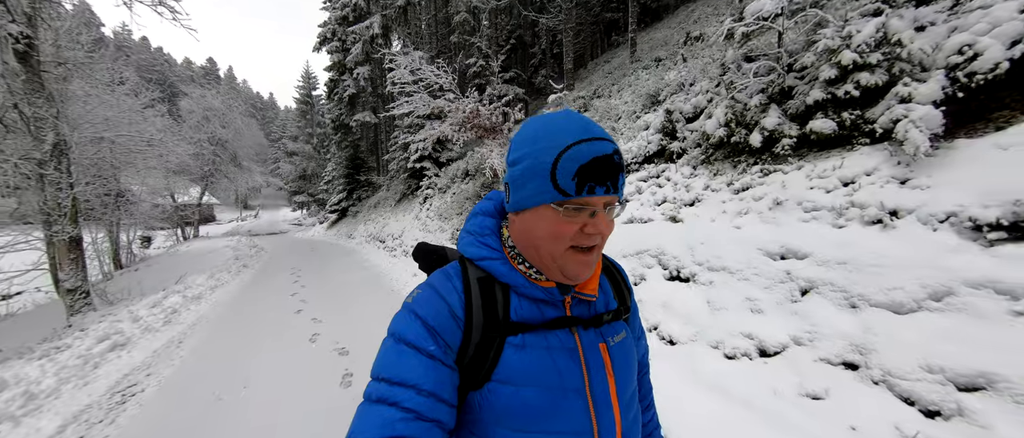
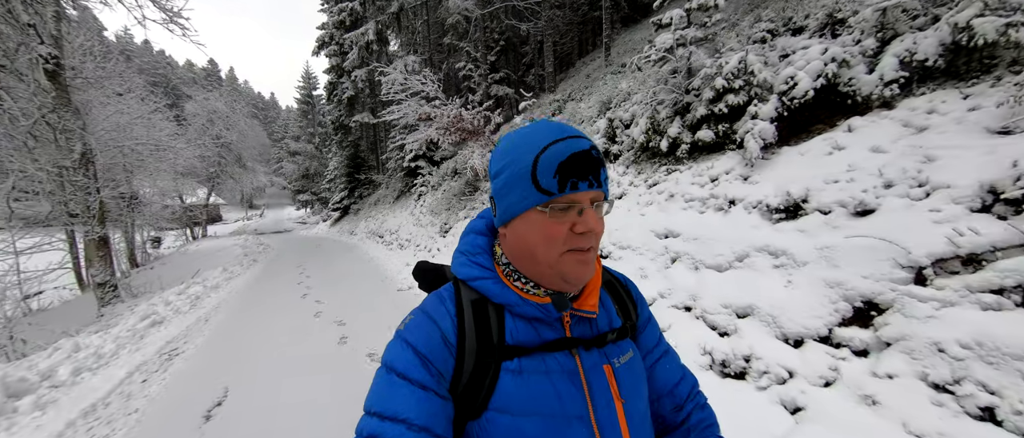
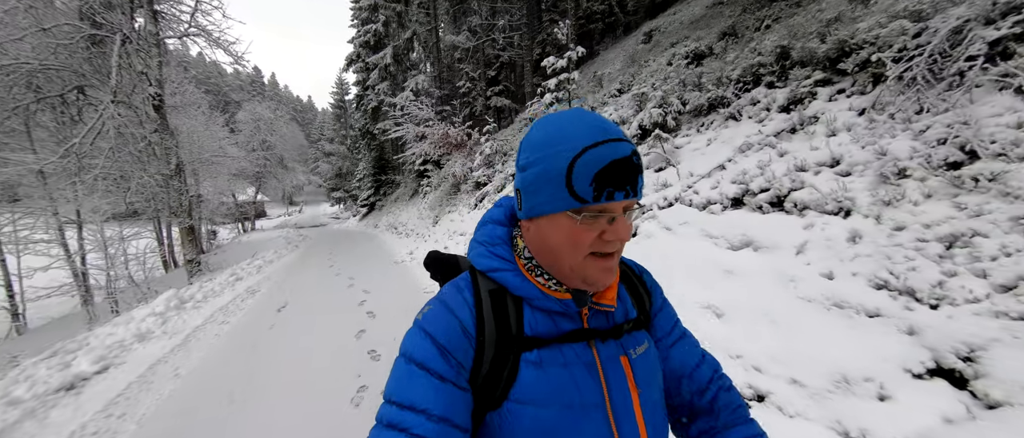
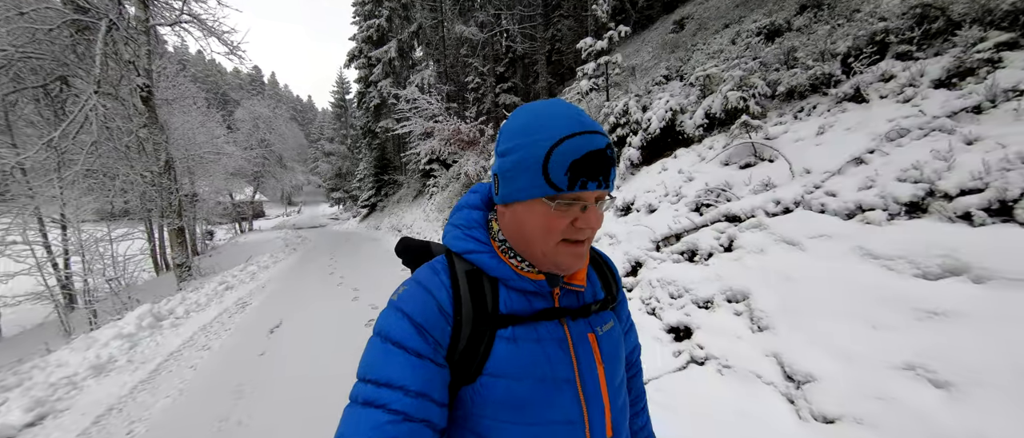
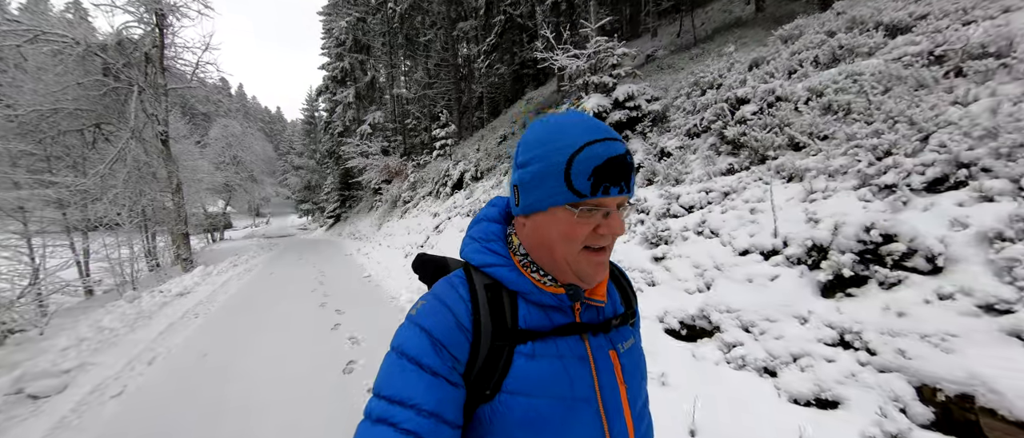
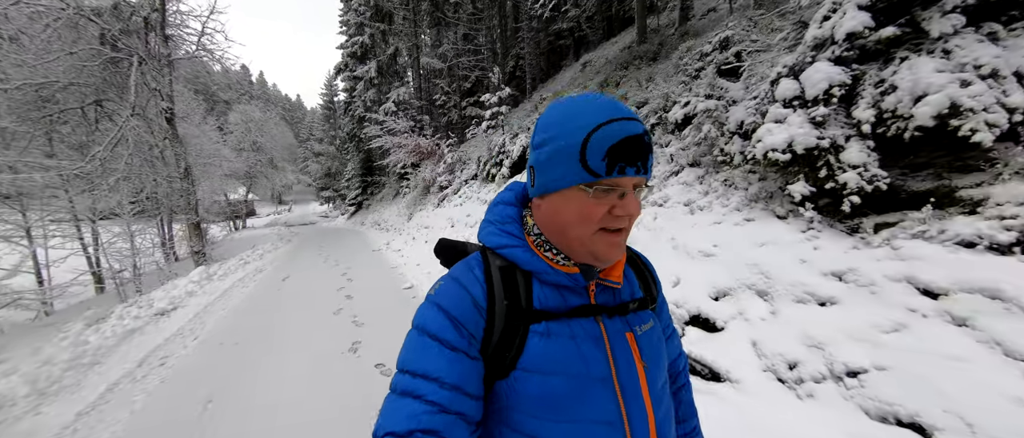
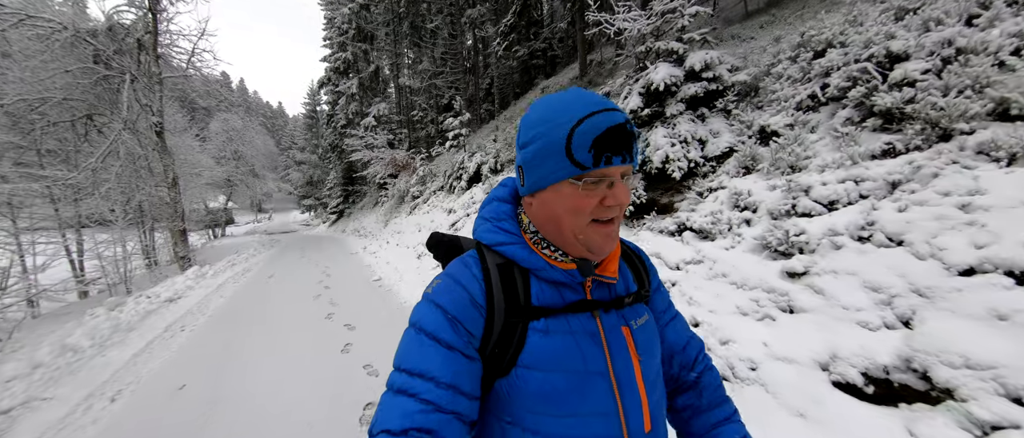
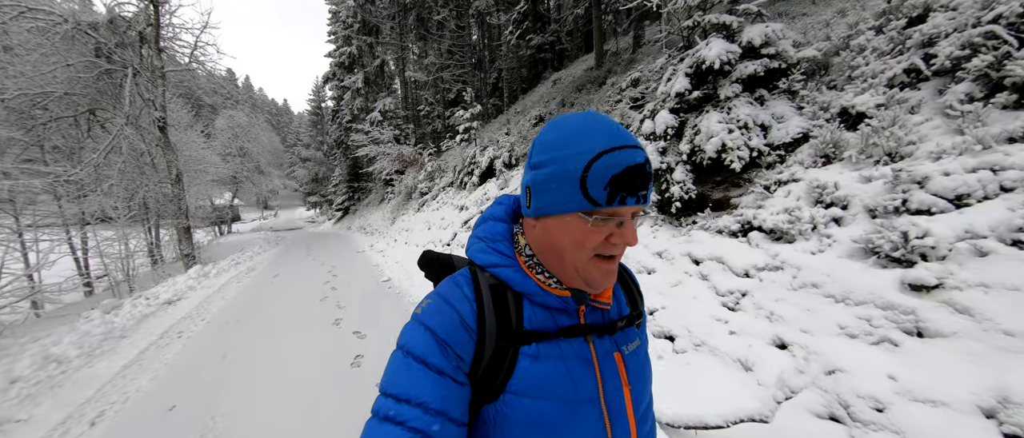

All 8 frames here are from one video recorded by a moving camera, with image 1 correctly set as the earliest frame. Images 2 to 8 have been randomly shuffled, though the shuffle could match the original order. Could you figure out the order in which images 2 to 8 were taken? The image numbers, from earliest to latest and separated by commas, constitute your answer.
2, 4, 3, 6, 8, 7, 5
